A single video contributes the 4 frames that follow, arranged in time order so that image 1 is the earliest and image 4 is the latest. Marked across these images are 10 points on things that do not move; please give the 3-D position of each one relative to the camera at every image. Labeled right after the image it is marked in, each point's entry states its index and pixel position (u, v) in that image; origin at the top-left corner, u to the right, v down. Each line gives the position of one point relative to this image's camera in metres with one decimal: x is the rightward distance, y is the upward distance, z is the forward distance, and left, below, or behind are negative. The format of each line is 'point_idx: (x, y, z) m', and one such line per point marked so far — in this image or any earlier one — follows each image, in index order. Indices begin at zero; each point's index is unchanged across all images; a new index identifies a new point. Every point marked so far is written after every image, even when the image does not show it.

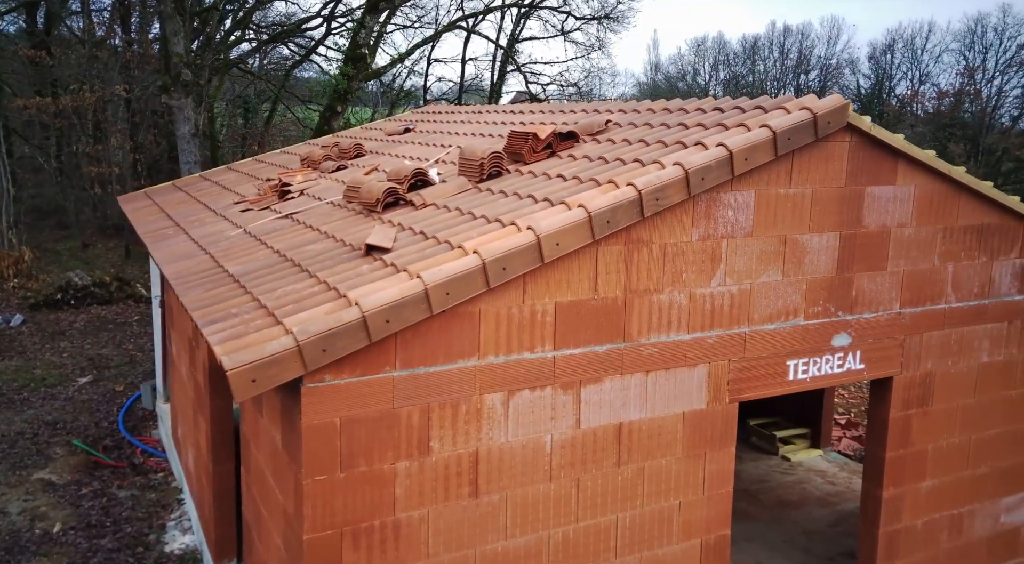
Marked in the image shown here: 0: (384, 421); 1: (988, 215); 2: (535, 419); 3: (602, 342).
0: (-0.8, -0.9, +5.4) m
1: (+4.0, +0.6, +7.4) m
2: (+0.2, -0.9, +5.9) m
3: (+0.6, -0.4, +6.0) m
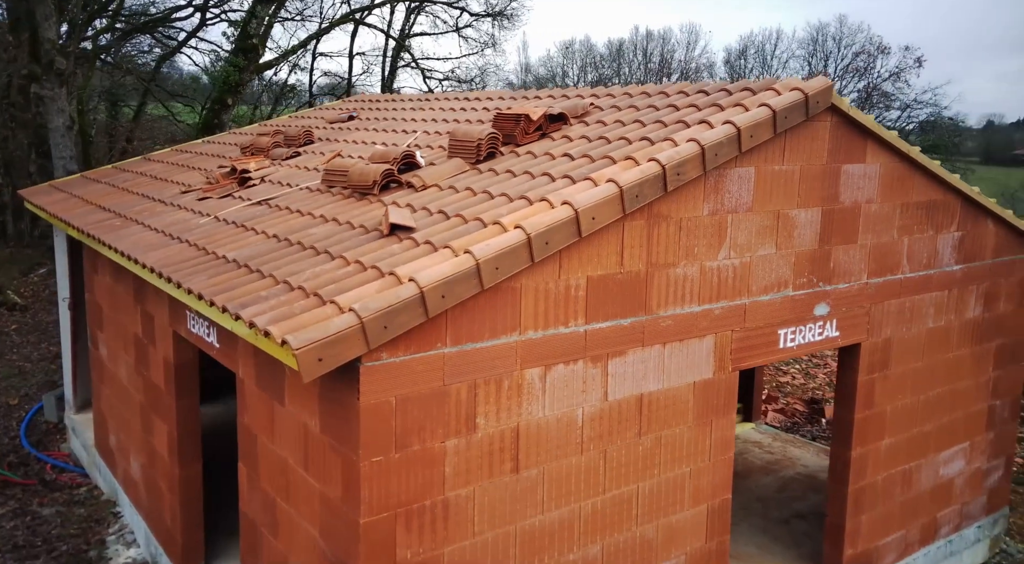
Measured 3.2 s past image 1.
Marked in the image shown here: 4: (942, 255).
0: (-0.5, -0.7, +5.4) m
1: (+3.9, +0.8, +8.1) m
2: (+0.4, -0.8, +6.0) m
3: (+0.8, -0.2, +6.2) m
4: (+4.1, +0.3, +8.4) m
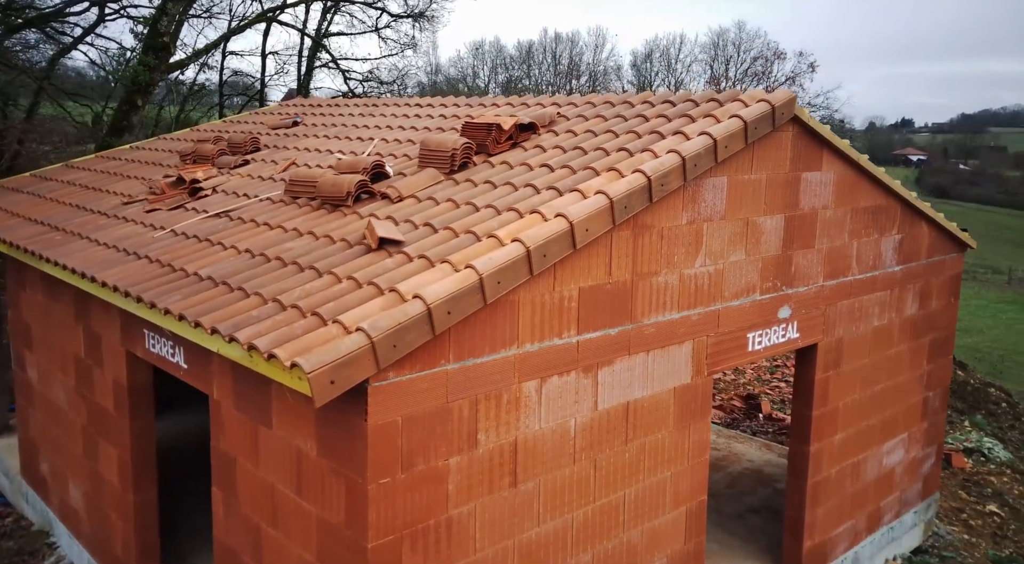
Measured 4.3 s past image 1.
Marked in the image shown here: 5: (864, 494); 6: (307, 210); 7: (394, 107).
0: (-0.4, -0.8, +5.3) m
1: (+3.6, +0.8, +8.5) m
2: (+0.3, -0.8, +6.0) m
3: (+0.7, -0.3, +6.2) m
4: (+3.8, +0.3, +8.8) m
5: (+3.7, -2.2, +9.2) m
6: (-1.7, +0.6, +7.1) m
7: (-1.4, +2.0, +10.2) m
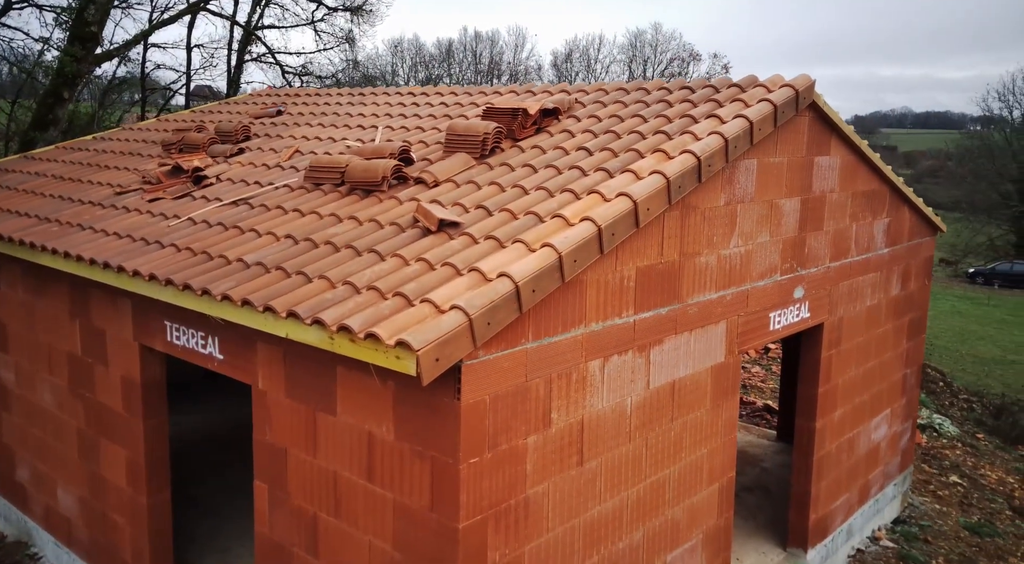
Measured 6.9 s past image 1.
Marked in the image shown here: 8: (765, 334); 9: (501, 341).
0: (0.0, -0.7, +5.2) m
1: (+3.7, +1.0, +8.9) m
2: (+0.8, -0.7, +6.0) m
3: (+1.1, -0.2, +6.3) m
4: (+3.8, +0.5, +9.2) m
5: (+3.8, -2.0, +9.6) m
6: (-1.4, +0.7, +6.9) m
7: (-1.5, +2.1, +10.0) m
8: (+2.2, -0.4, +7.5) m
9: (-0.1, -0.3, +5.1) m
